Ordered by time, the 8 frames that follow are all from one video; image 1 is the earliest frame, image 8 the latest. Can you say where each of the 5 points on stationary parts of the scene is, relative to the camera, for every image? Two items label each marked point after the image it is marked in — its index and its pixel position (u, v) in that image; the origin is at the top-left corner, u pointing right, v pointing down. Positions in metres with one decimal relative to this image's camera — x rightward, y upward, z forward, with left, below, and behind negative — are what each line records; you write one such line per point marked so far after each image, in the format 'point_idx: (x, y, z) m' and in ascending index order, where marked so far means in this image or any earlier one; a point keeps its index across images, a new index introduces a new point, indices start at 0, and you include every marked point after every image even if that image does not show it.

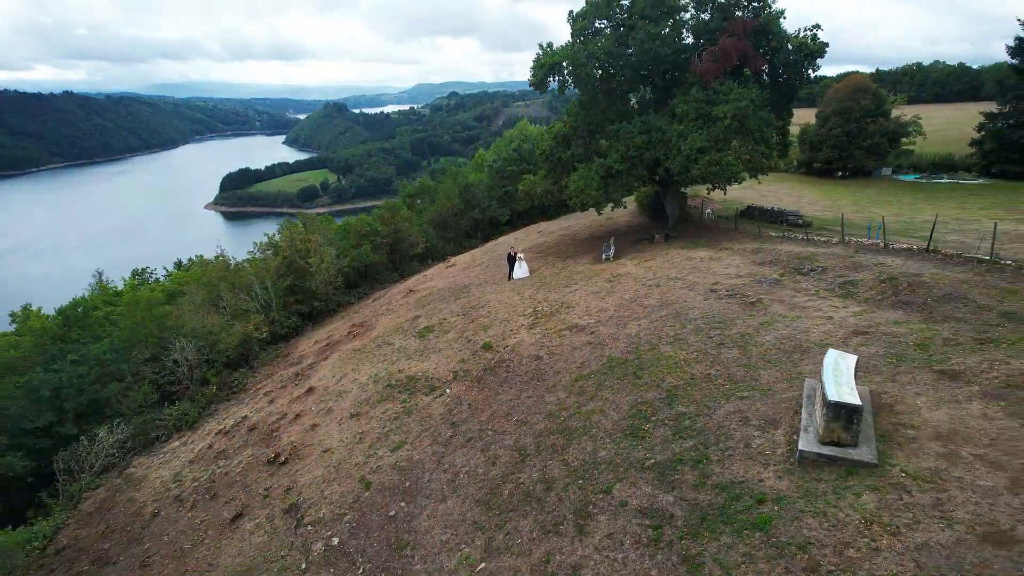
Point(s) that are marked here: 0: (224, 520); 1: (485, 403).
0: (-6.2, -4.7, +10.5) m
1: (-0.6, -2.2, +9.8) m
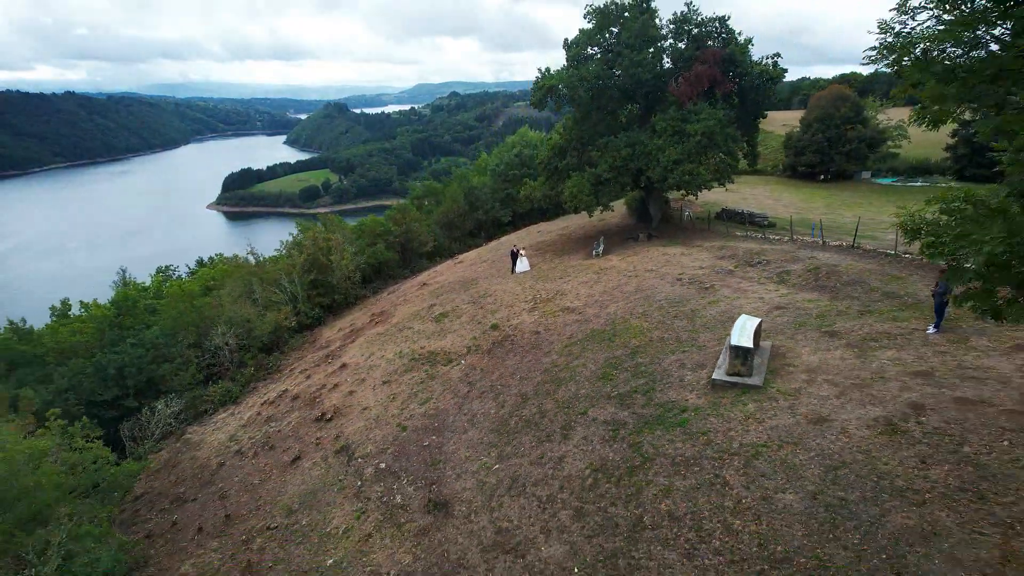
0: (-6.1, -4.4, +13.2) m
1: (-0.5, -1.9, +12.4) m
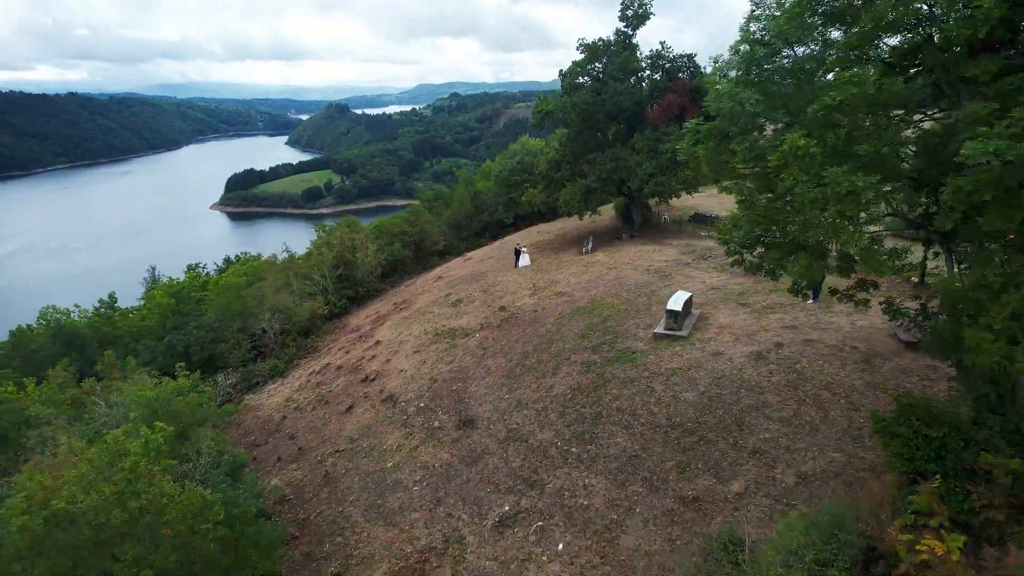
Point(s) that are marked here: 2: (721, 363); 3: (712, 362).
0: (-6.0, -4.0, +17.0) m
1: (-0.4, -1.5, +16.3) m
2: (+4.3, -1.5, +10.4) m
3: (+4.2, -1.5, +10.5) m
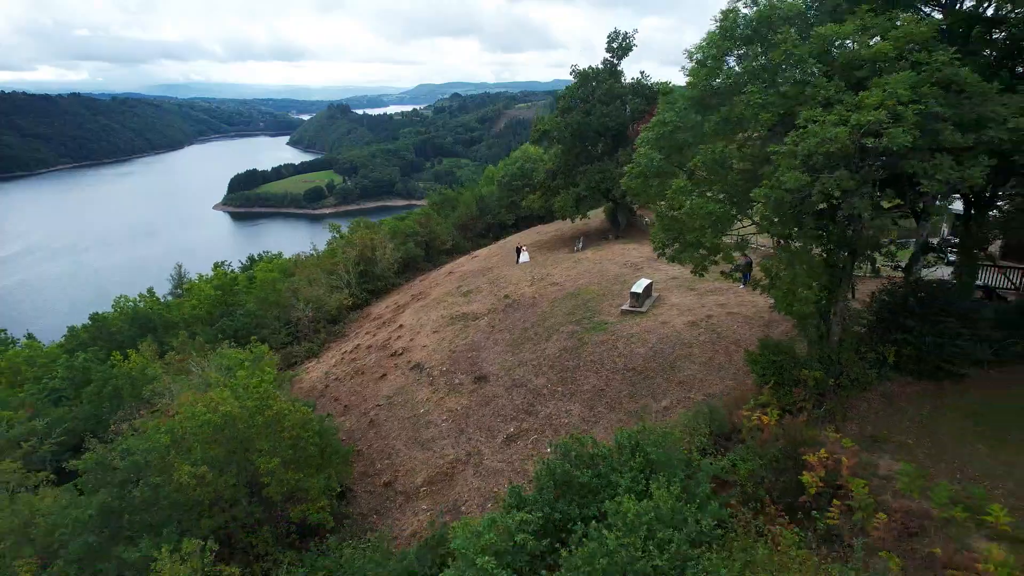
0: (-5.9, -3.6, +21.0) m
1: (-0.3, -1.1, +20.3) m
2: (+4.4, -1.2, +14.4) m
3: (+4.3, -1.1, +14.5) m
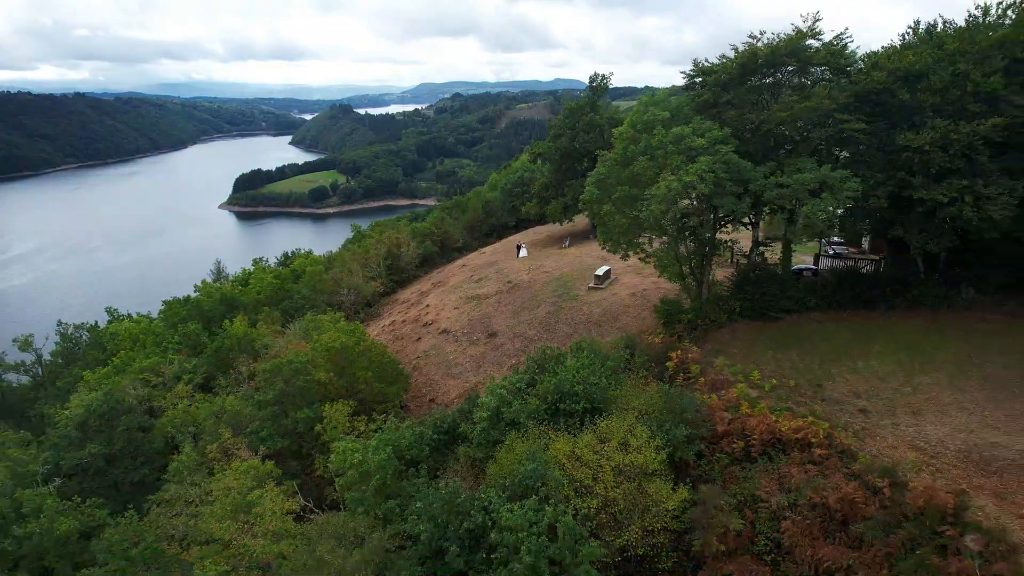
0: (-5.8, -2.9, +28.4) m
1: (-0.2, -0.4, +27.6) m
2: (+4.5, -0.4, +21.7) m
3: (+4.4, -0.4, +21.8) m
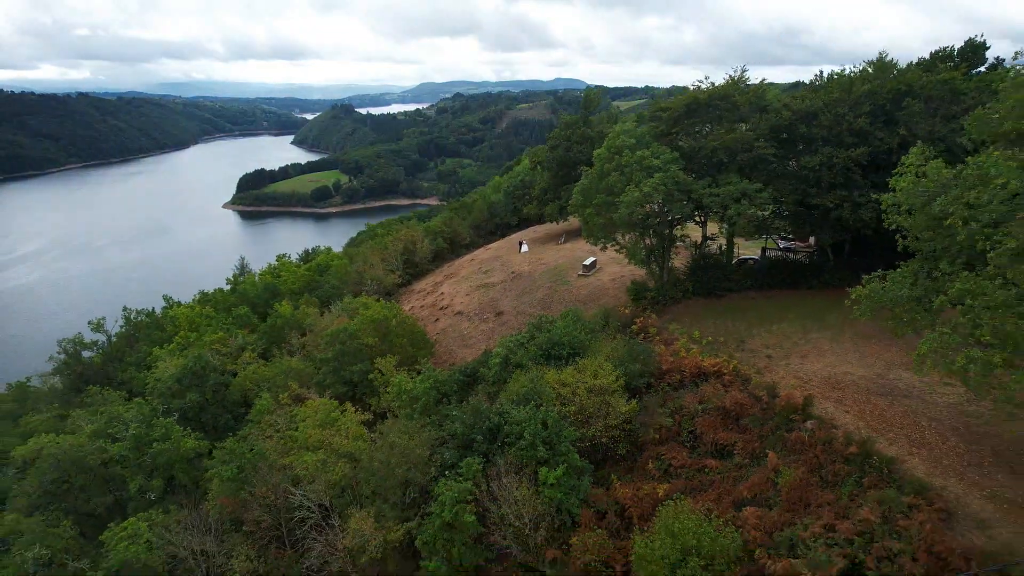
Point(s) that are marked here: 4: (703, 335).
0: (-5.6, -2.1, +33.6) m
1: (0.0, +0.3, +32.8) m
2: (+4.7, +0.3, +26.9) m
3: (+4.6, +0.3, +27.0) m
4: (+7.6, -1.9, +19.8) m
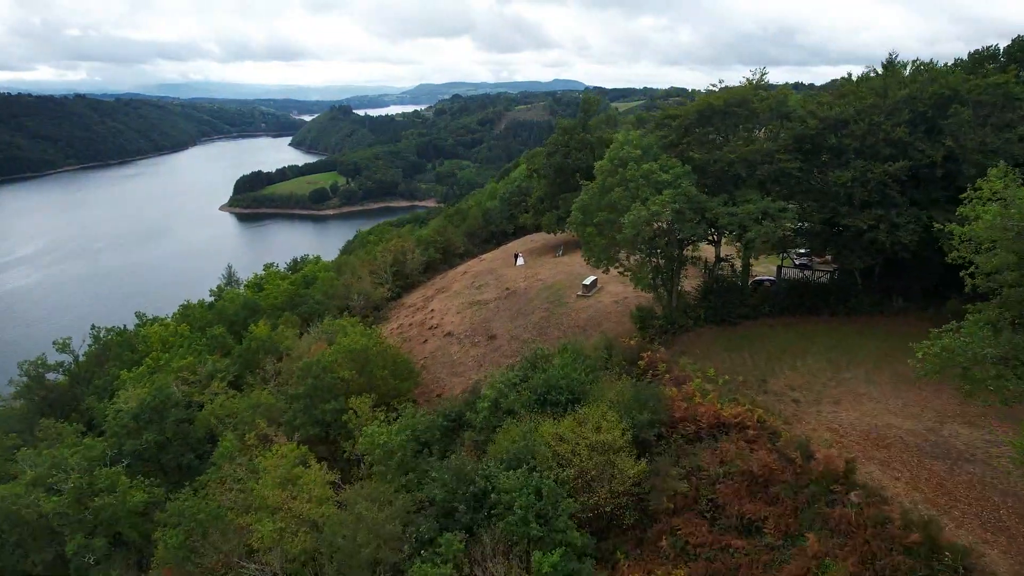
0: (-5.9, -3.3, +31.2) m
1: (-0.3, -0.8, +30.4) m
2: (+4.4, -0.8, +24.6) m
3: (+4.2, -0.8, +24.7) m
4: (+7.2, -2.9, +17.5) m
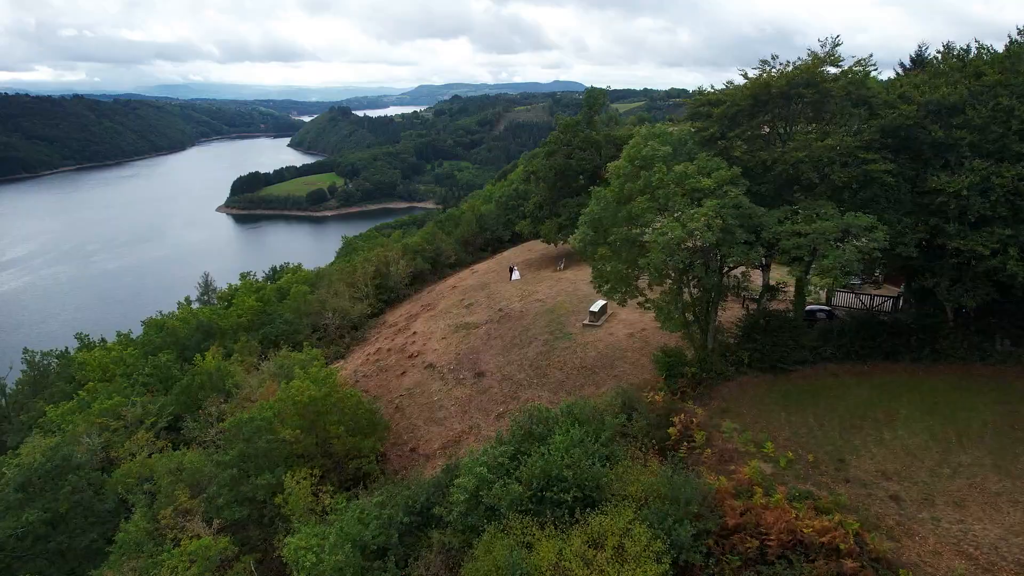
0: (-6.3, -4.5, +26.7) m
1: (-0.7, -2.0, +25.9) m
2: (+4.0, -2.0, +20.0) m
3: (+3.9, -2.0, +20.1) m
4: (+6.9, -4.1, +13.0) m
